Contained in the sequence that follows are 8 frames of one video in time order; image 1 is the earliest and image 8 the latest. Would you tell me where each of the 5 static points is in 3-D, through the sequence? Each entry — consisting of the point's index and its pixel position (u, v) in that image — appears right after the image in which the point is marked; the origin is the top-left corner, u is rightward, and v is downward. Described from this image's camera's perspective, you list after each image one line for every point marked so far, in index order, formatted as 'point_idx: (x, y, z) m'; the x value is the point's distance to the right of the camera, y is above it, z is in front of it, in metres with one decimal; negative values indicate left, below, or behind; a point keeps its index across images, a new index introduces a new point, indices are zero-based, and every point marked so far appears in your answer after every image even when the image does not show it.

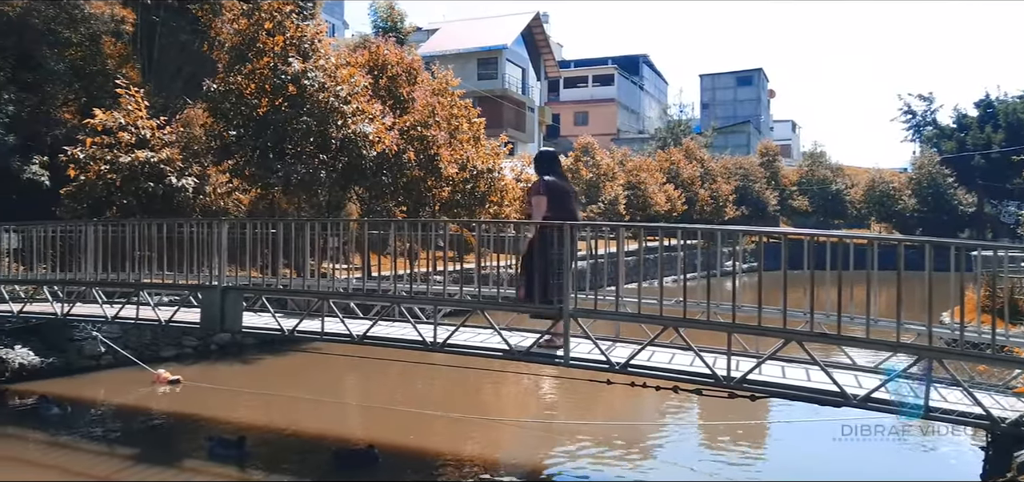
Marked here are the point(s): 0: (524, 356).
0: (+0.1, -1.0, +6.4) m
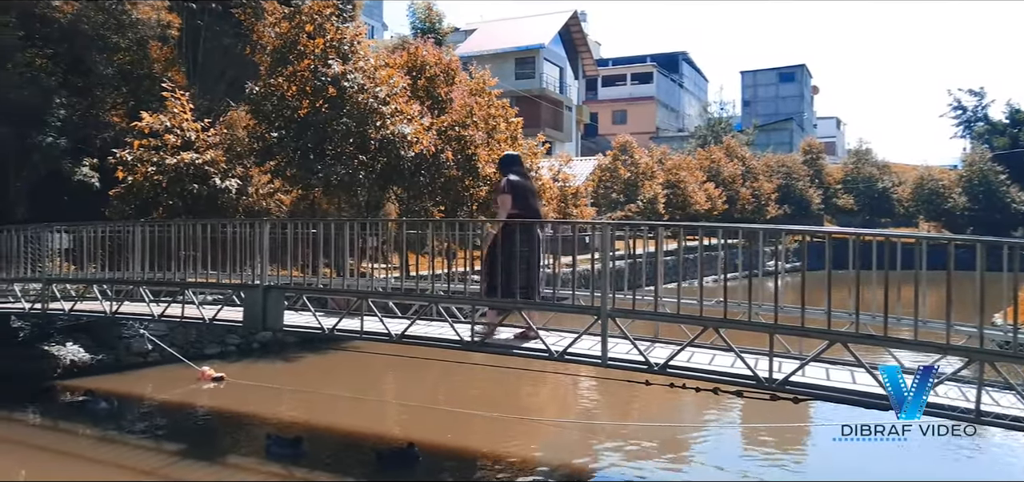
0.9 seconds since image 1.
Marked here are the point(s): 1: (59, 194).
0: (+0.4, -1.0, +6.4) m
1: (-8.9, +0.9, +15.0) m
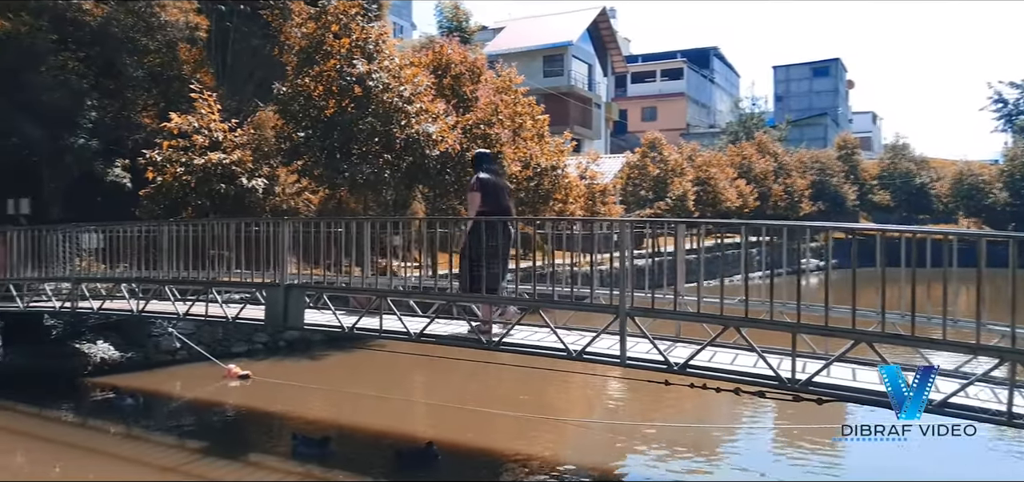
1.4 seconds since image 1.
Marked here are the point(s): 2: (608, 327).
0: (+0.6, -1.0, +6.3) m
1: (-8.4, +0.9, +15.3) m
2: (+0.8, -0.7, +6.4) m
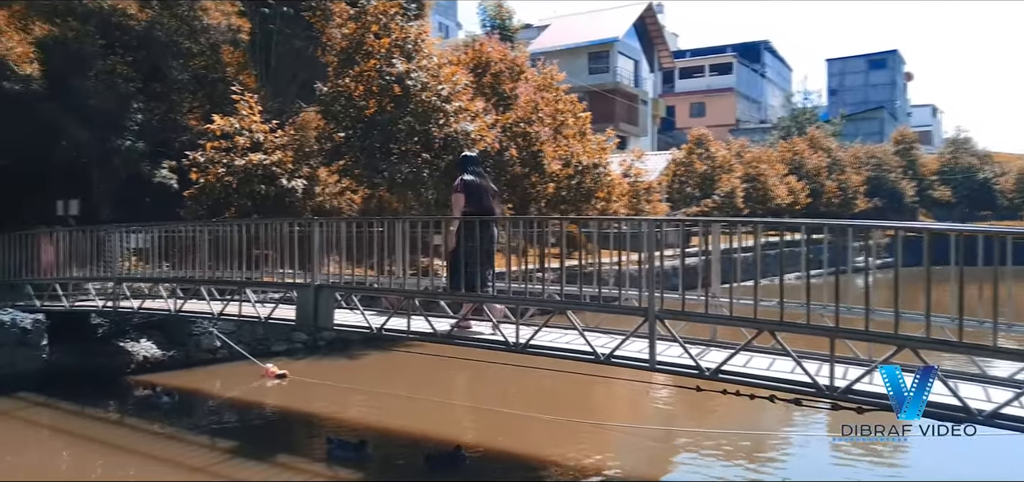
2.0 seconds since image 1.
0: (+0.8, -0.9, +6.1) m
1: (-7.6, +0.9, +15.7) m
2: (+1.0, -0.7, +6.1) m
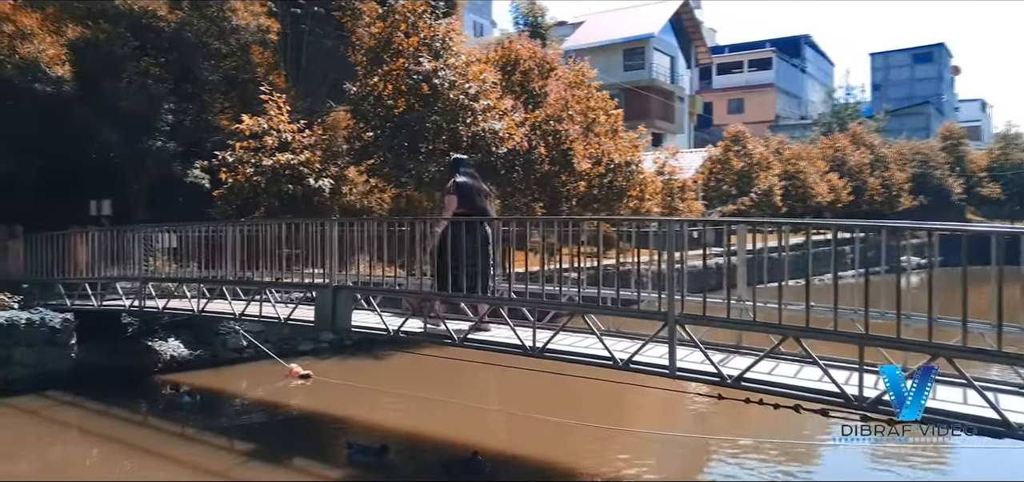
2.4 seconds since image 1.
0: (+0.9, -1.0, +5.9) m
1: (-7.0, +0.9, +15.8) m
2: (+1.1, -0.7, +5.9) m
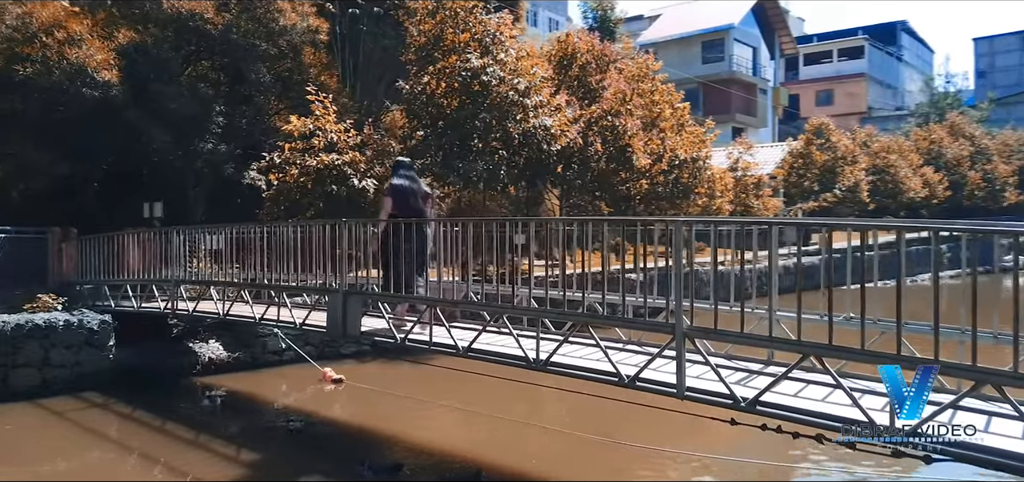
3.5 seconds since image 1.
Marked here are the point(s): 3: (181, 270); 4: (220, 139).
0: (+0.8, -1.0, +5.3) m
1: (-5.9, +0.9, +16.0) m
2: (+1.1, -0.7, +5.3) m
3: (-4.6, -0.4, +10.7) m
4: (-5.5, +1.9, +14.3) m
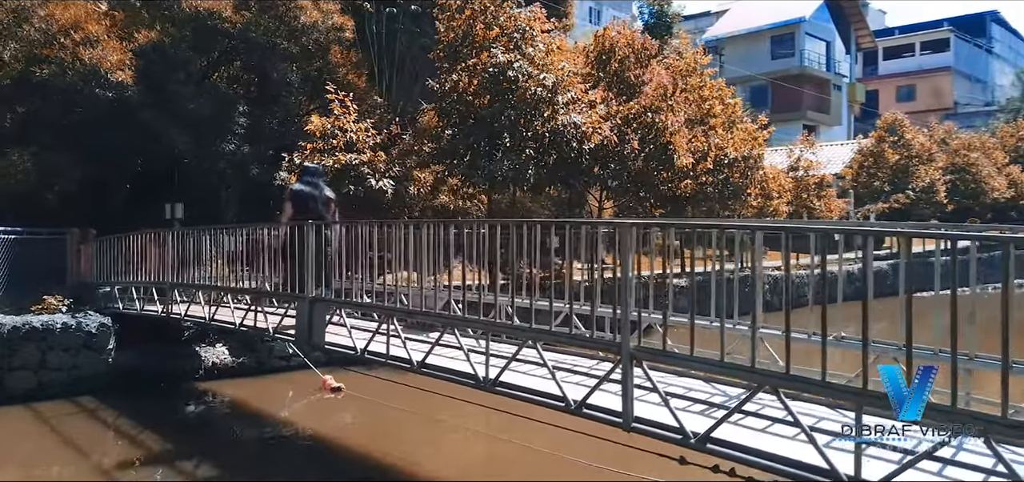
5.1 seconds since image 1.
0: (+0.4, -1.0, +4.6) m
1: (-5.3, +0.9, +15.9) m
2: (+0.6, -0.8, +4.6) m
3: (-4.5, -0.4, +10.5) m
4: (-5.0, +1.9, +14.2) m
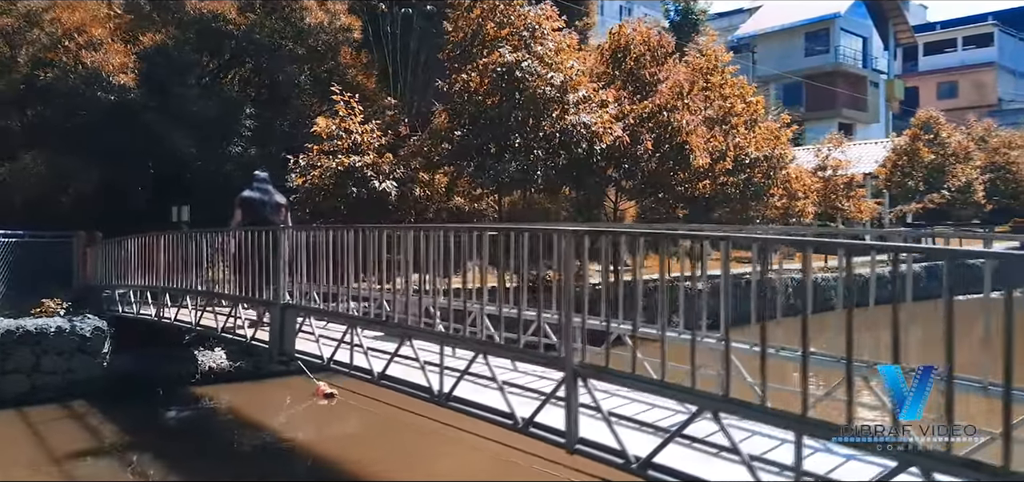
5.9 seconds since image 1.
0: (+0.1, -1.0, +4.3) m
1: (-5.1, +0.8, +15.9) m
2: (+0.3, -0.8, +4.3) m
3: (-4.5, -0.5, +10.4) m
4: (-4.9, +1.8, +14.1) m
